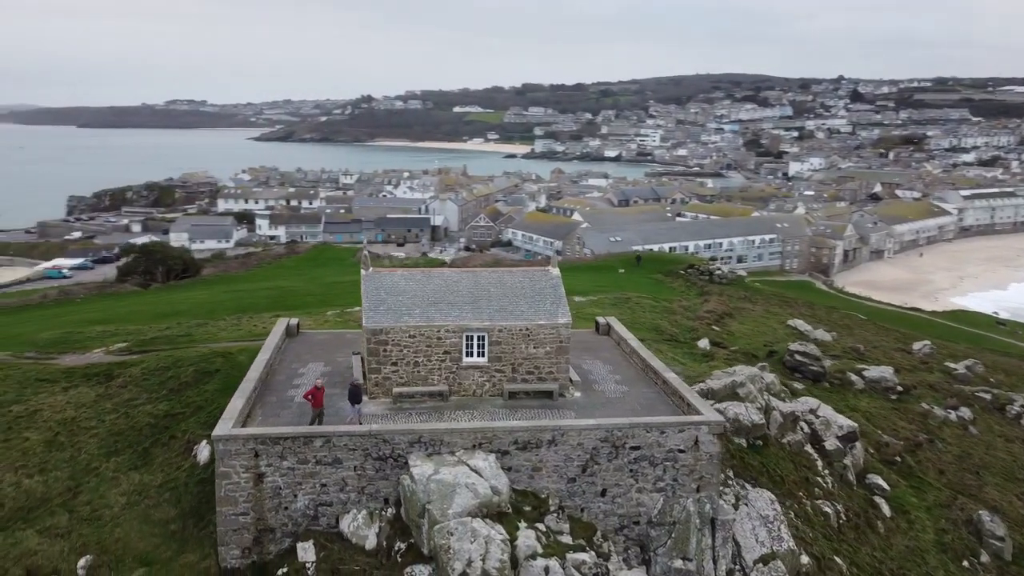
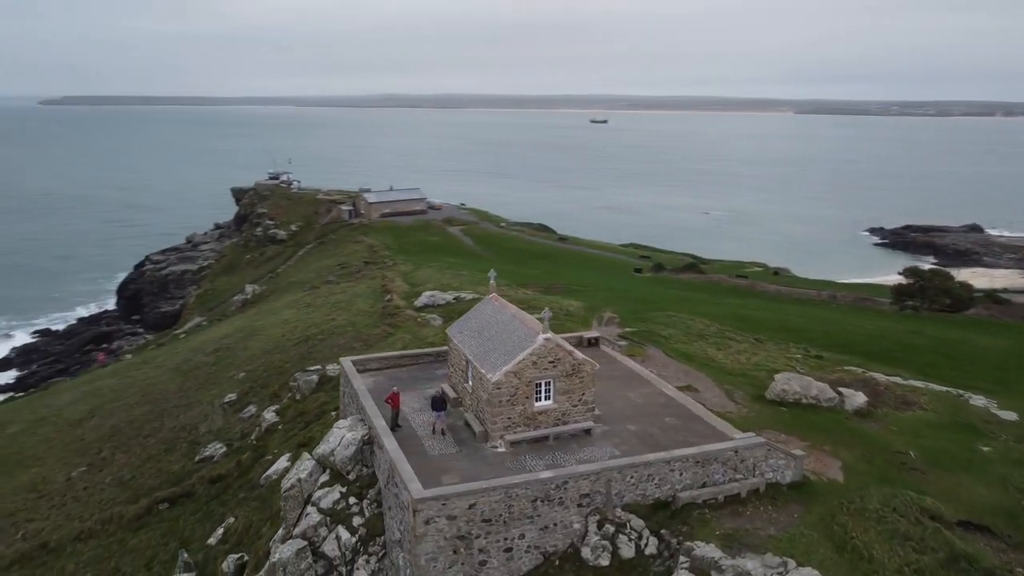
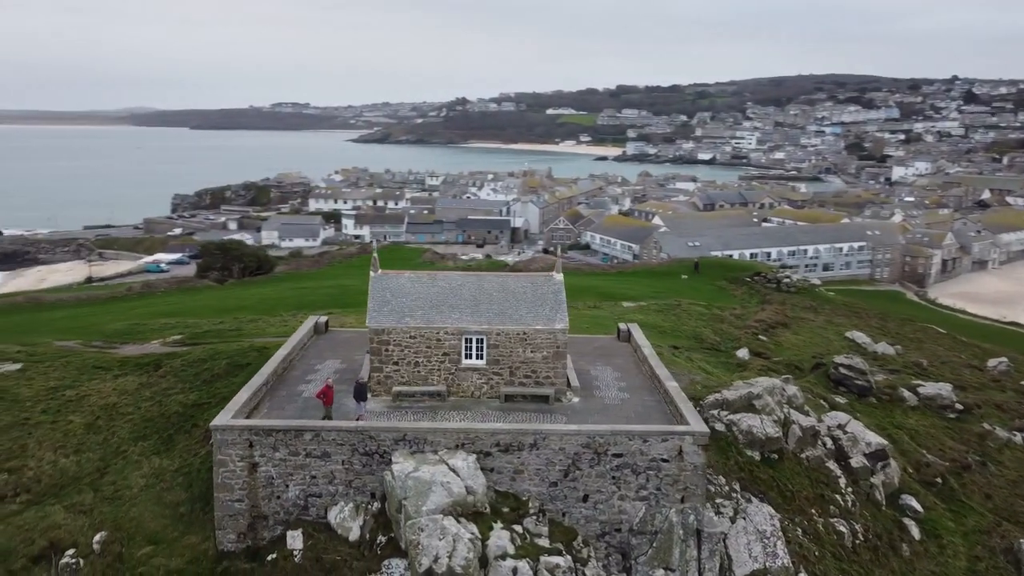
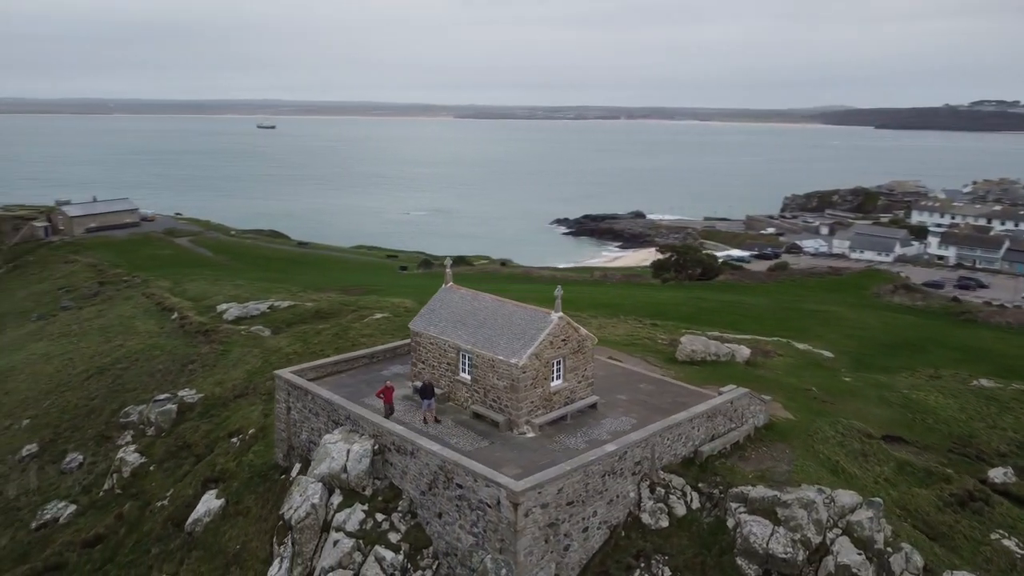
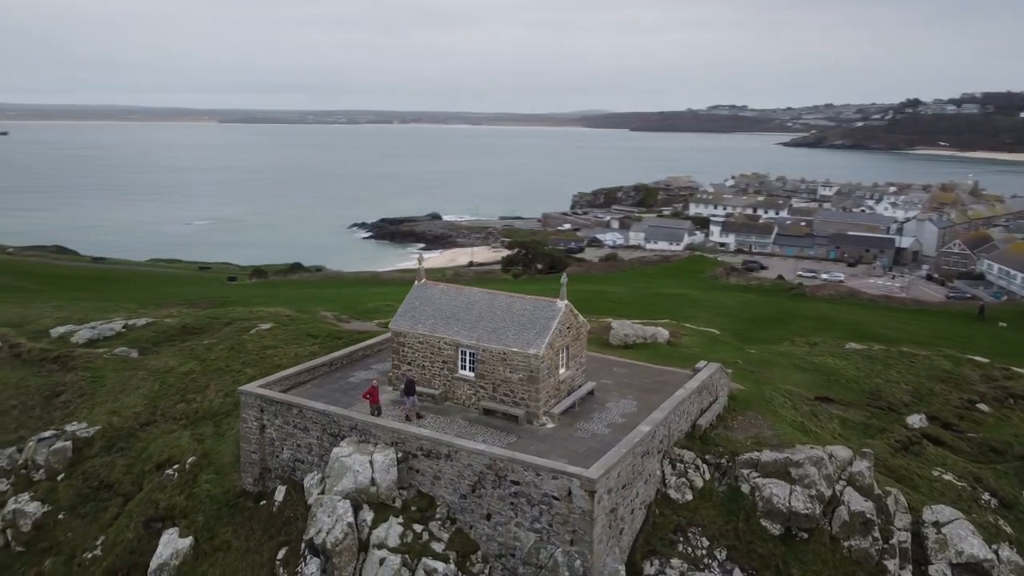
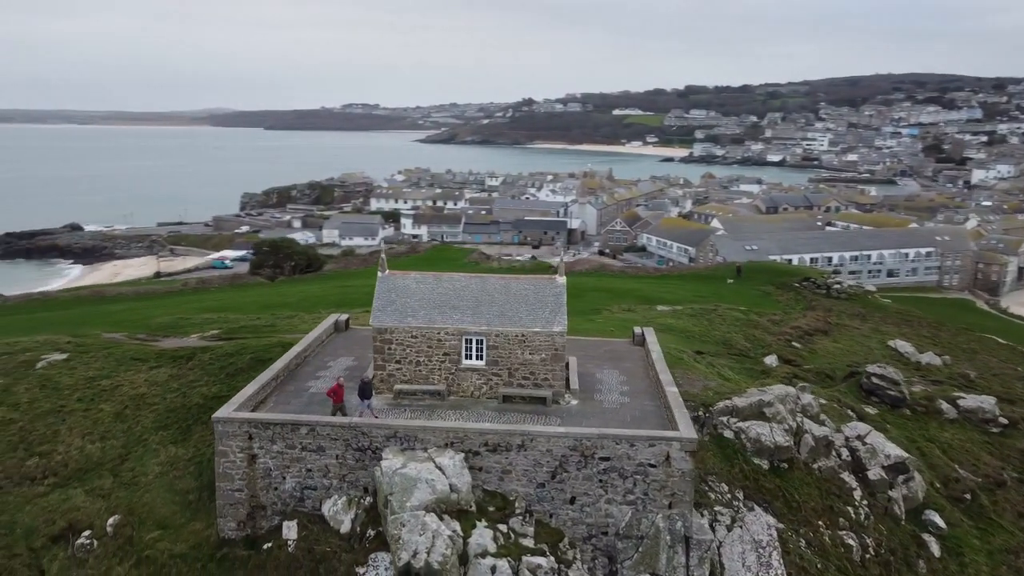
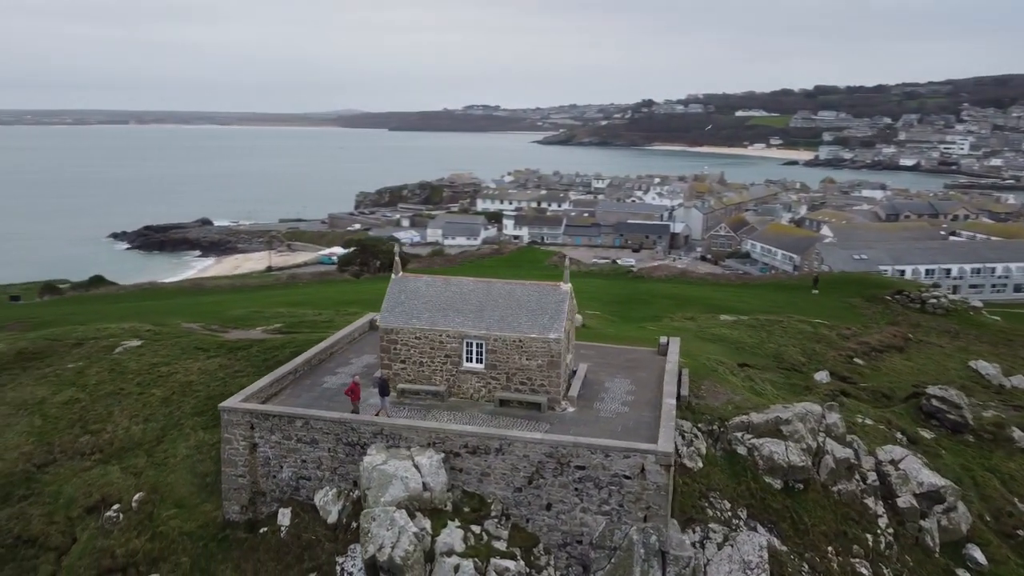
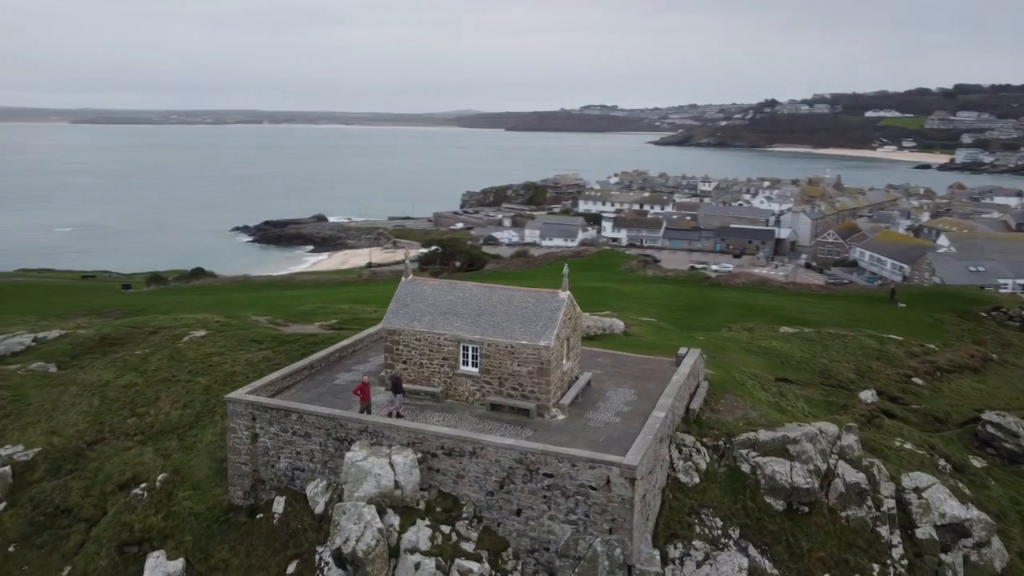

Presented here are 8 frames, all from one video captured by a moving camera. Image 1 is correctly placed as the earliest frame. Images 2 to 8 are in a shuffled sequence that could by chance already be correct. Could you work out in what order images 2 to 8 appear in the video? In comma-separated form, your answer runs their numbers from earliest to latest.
3, 6, 7, 8, 5, 4, 2
